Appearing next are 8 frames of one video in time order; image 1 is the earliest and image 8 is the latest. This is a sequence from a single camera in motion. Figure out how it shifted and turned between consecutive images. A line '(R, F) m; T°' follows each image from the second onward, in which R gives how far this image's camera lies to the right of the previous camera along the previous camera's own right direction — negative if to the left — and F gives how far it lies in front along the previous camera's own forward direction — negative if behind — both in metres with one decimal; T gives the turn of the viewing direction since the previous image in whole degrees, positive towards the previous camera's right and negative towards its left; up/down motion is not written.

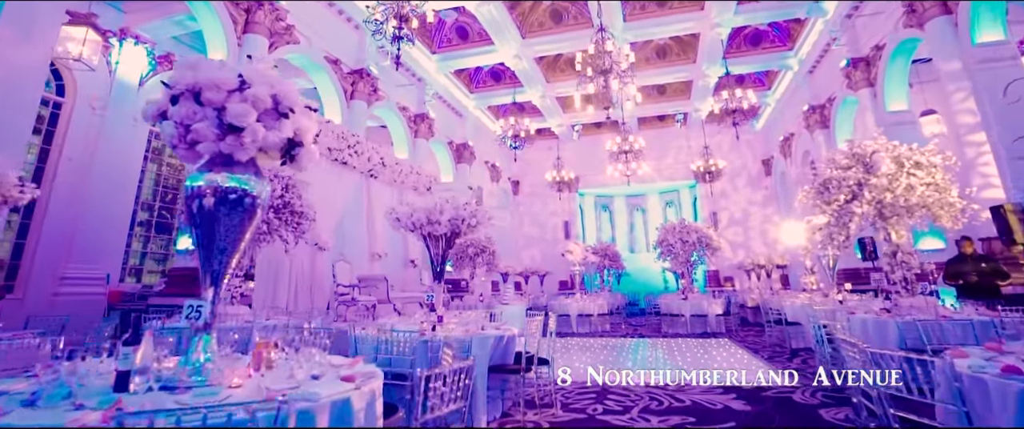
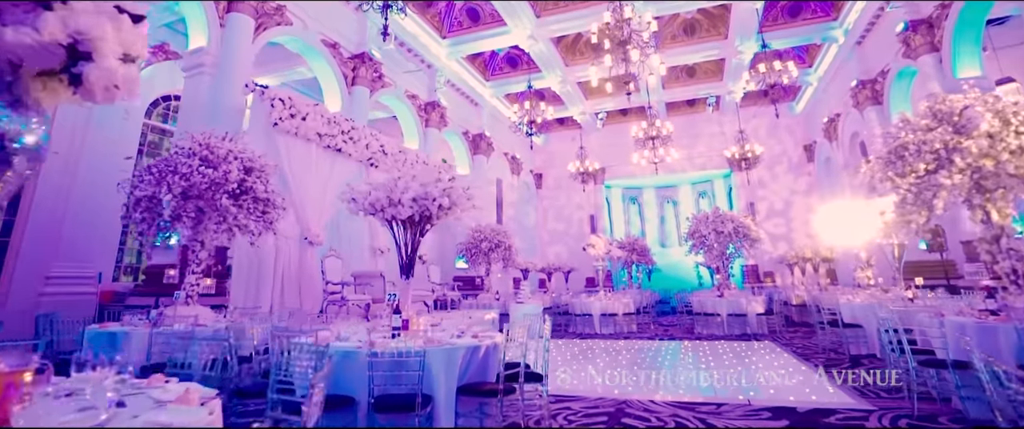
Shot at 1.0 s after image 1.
(+0.3, +0.8) m; -4°
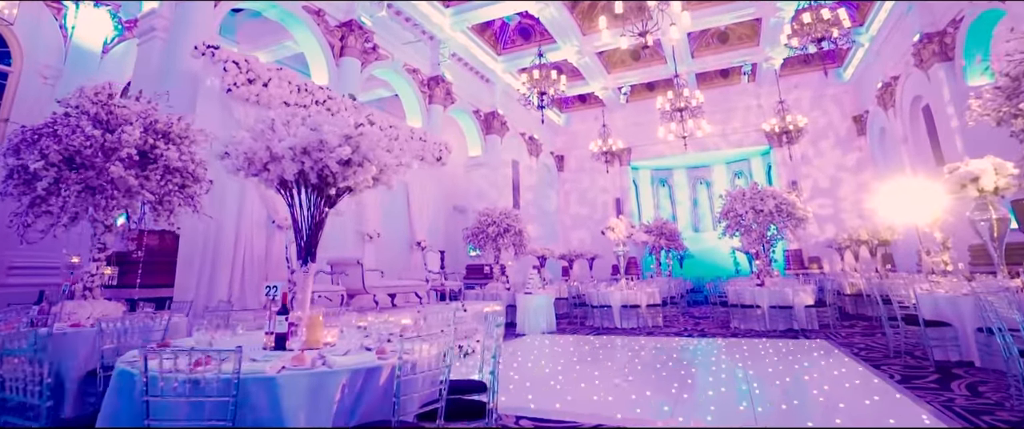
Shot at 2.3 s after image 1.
(+0.4, +1.0) m; -4°
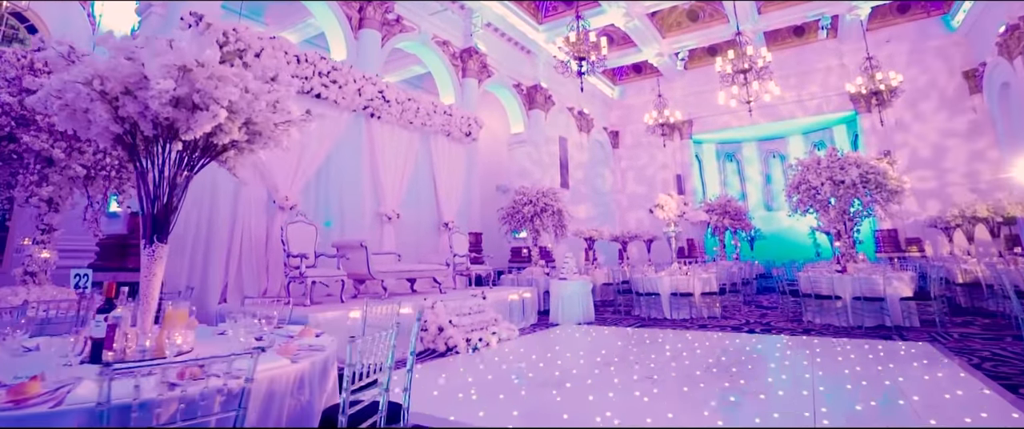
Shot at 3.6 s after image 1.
(+0.5, +0.8) m; -8°
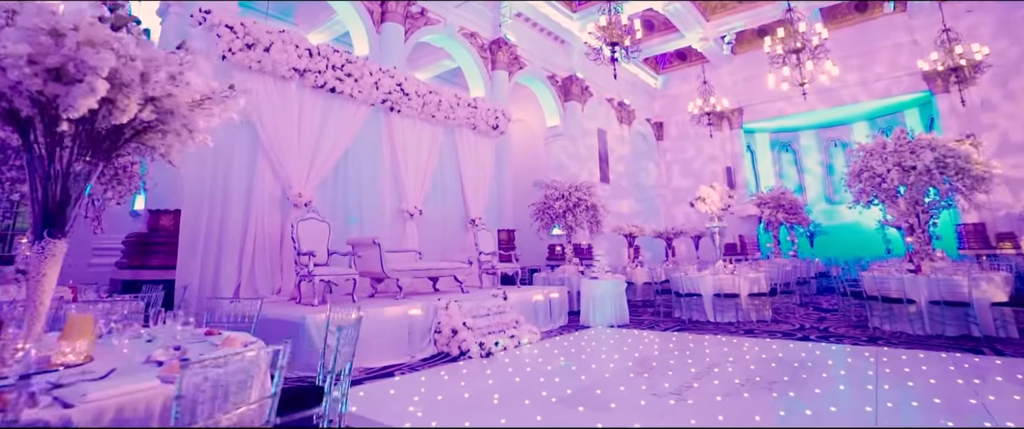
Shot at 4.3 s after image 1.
(+0.3, +0.4) m; -6°
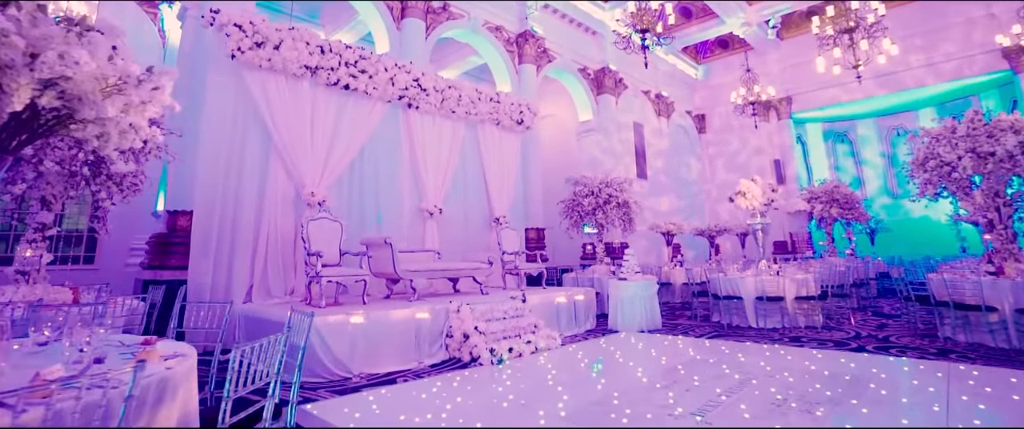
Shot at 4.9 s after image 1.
(+0.3, +0.3) m; -5°
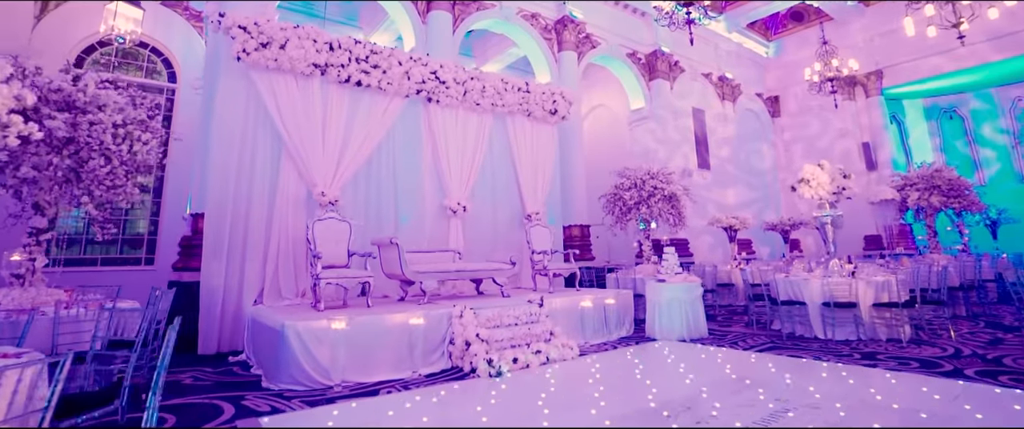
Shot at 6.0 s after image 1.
(+0.6, +0.5) m; -9°
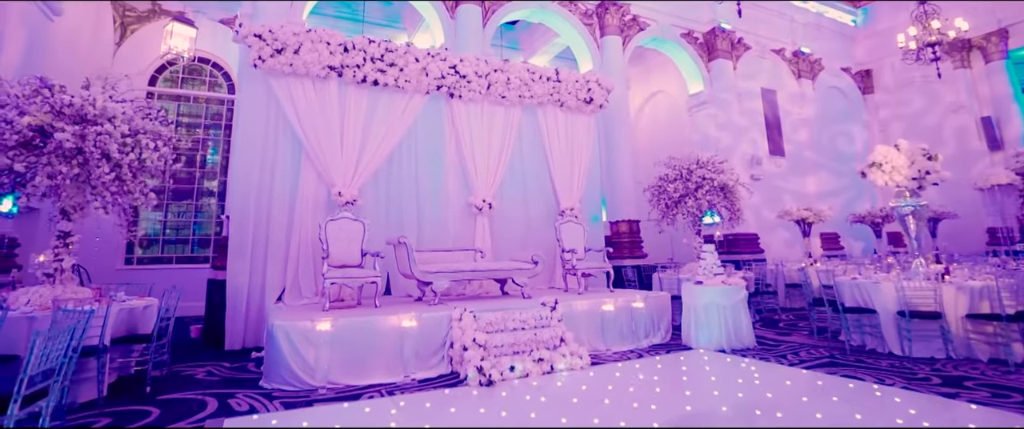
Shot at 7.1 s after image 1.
(+0.7, +0.3) m; -10°
